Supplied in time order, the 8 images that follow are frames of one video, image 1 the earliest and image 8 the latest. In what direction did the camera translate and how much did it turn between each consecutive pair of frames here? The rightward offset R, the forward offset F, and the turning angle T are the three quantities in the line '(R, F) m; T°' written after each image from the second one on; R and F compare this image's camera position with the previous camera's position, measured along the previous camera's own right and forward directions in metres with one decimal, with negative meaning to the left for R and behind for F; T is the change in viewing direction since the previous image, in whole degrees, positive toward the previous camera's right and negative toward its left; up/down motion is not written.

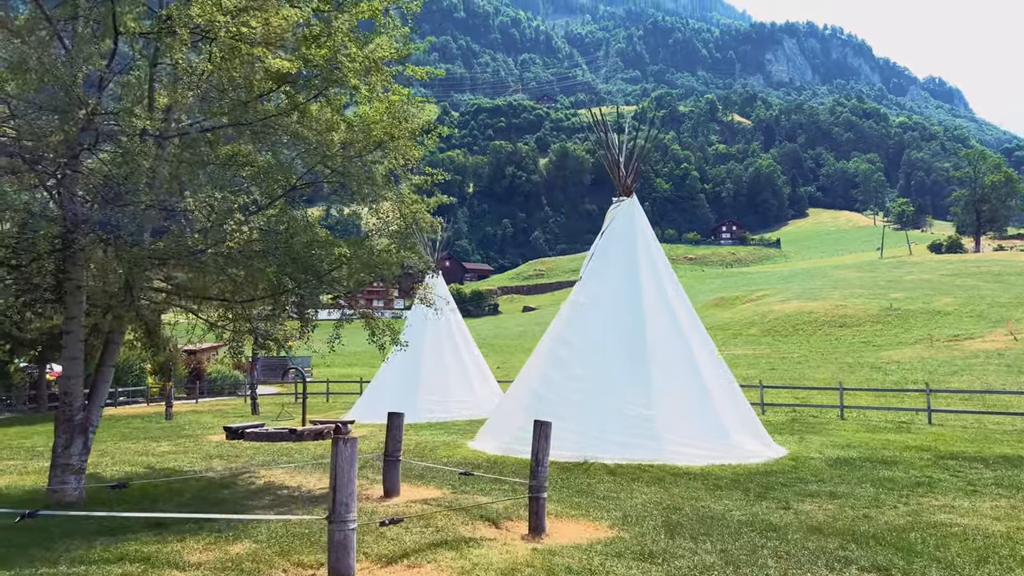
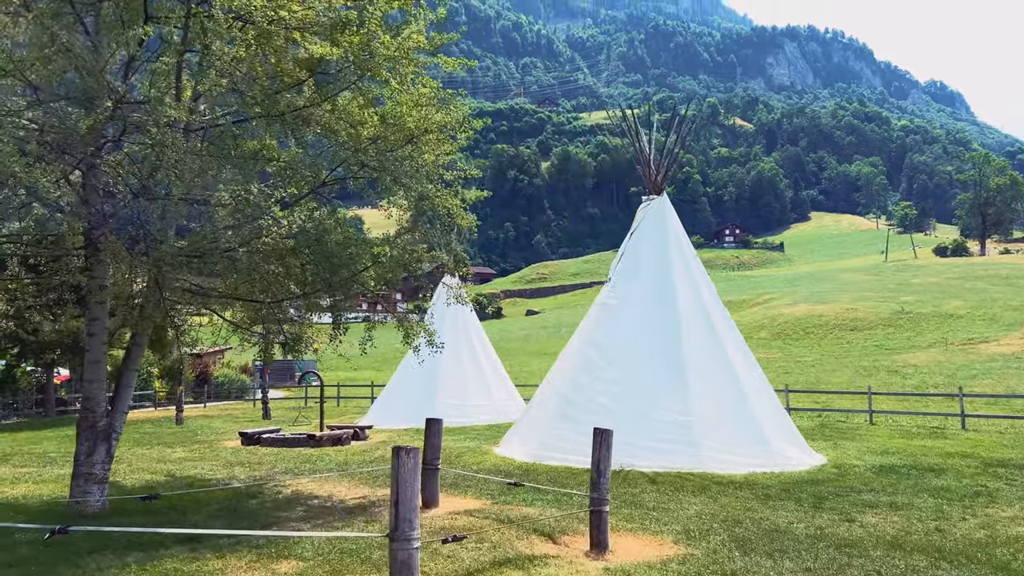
(-0.4, +0.4) m; 0°
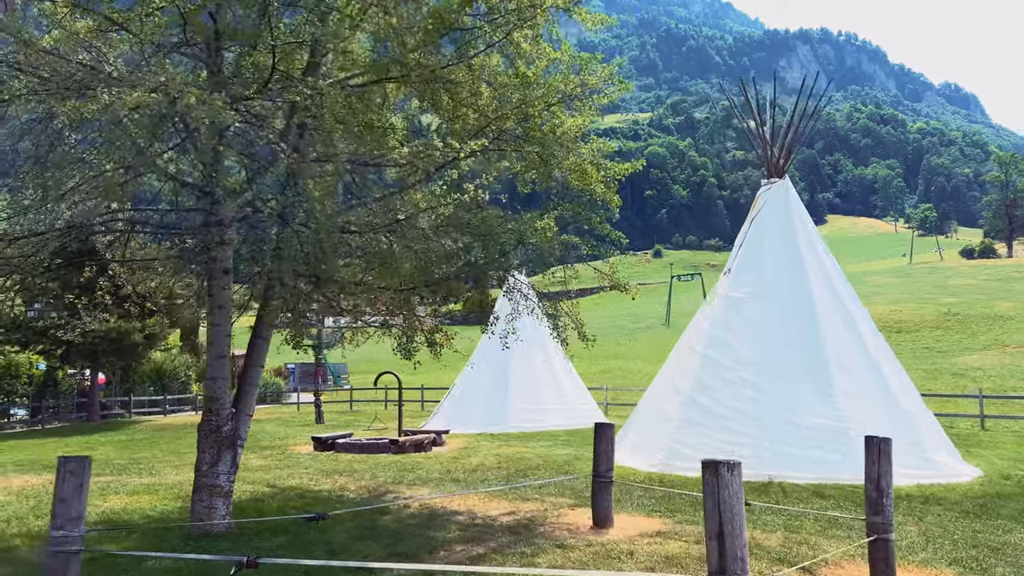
(-1.5, +1.0) m; -1°
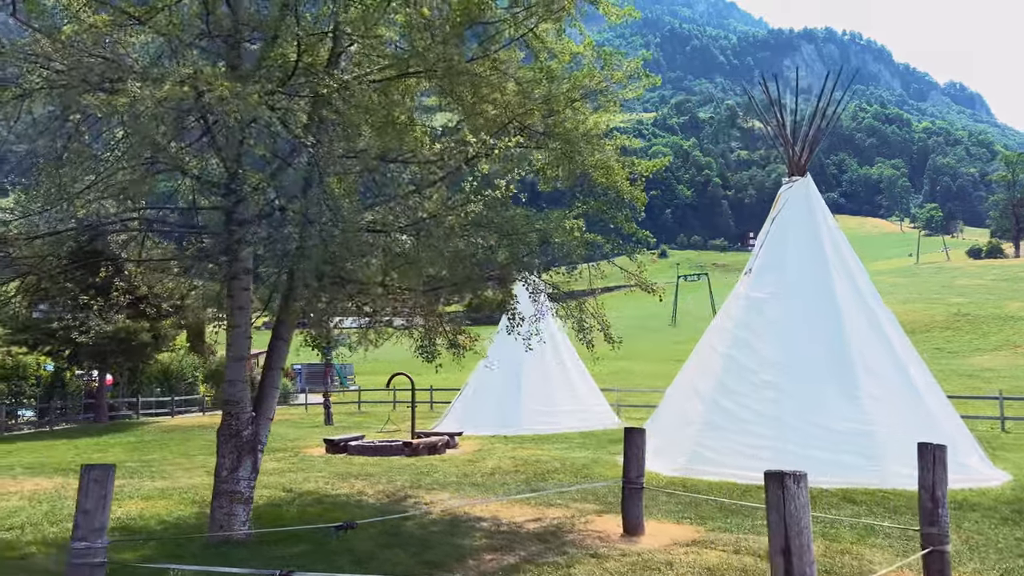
(-0.2, +0.2) m; 0°
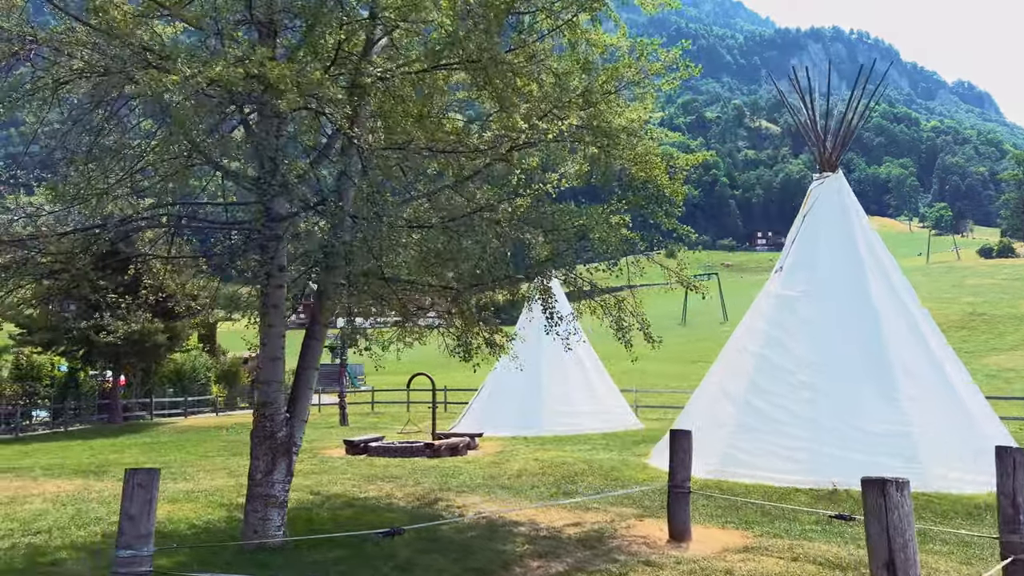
(-0.3, +0.2) m; 0°
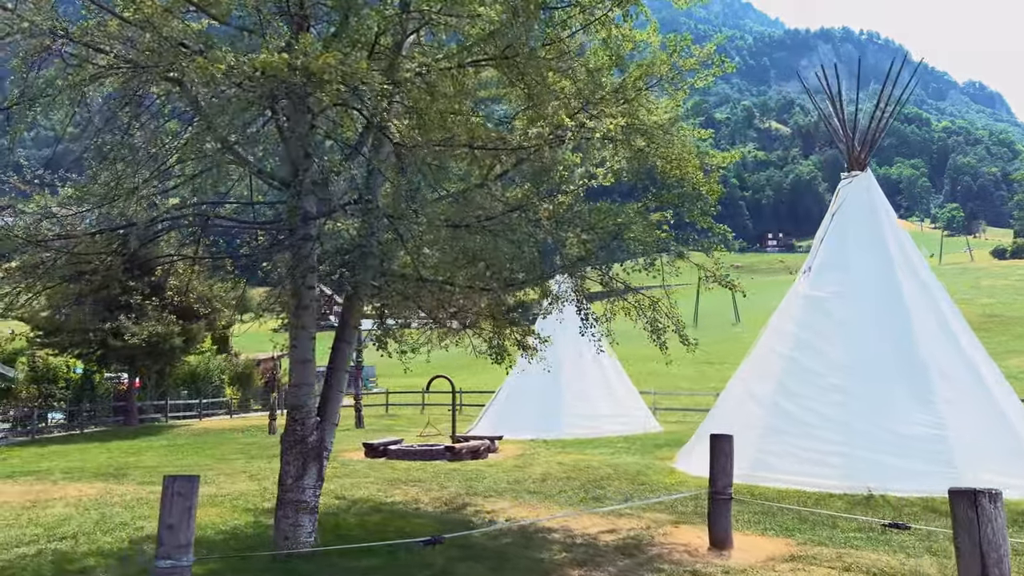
(-0.2, +0.2) m; -1°
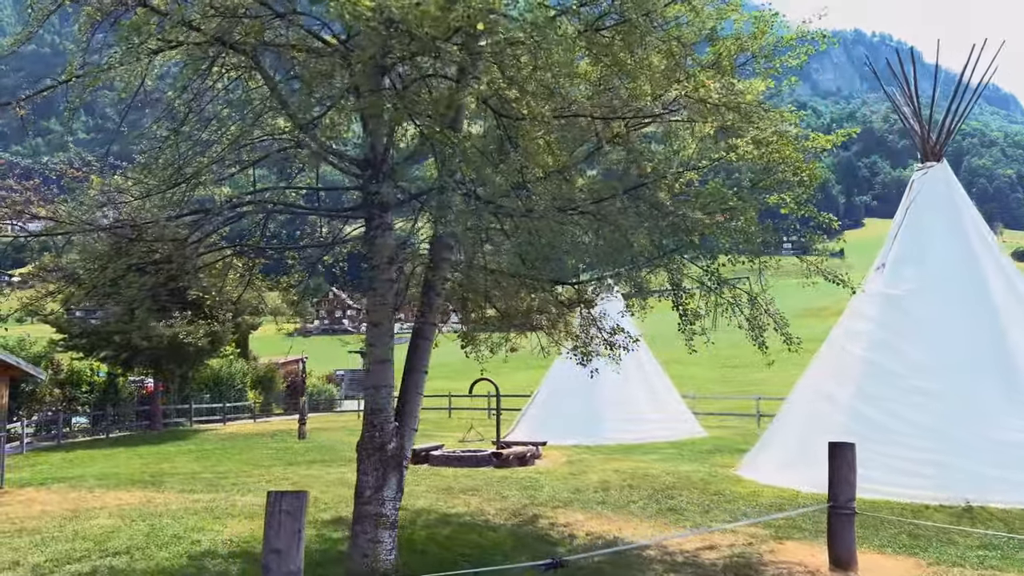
(-0.6, +0.5) m; -1°
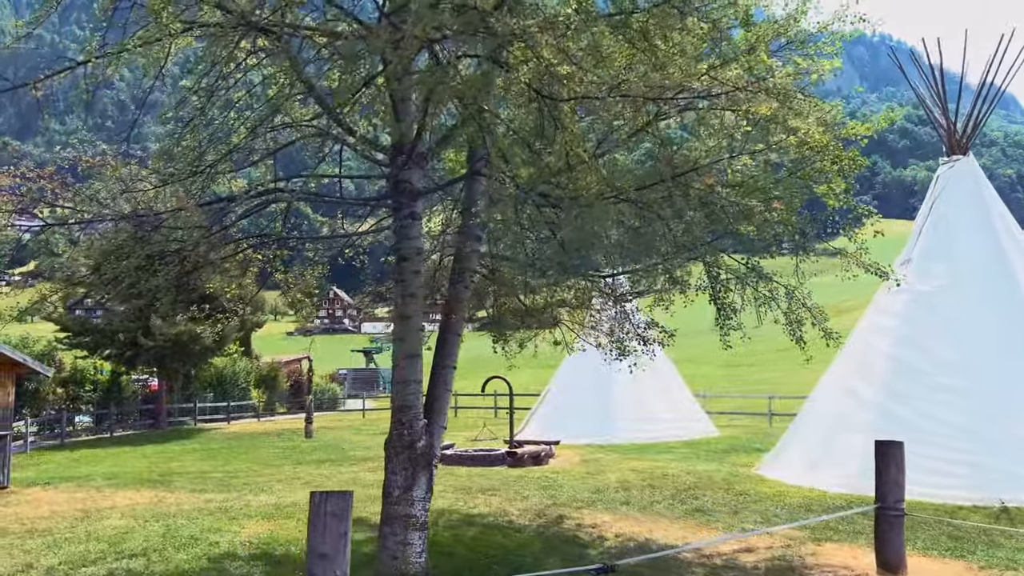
(-0.2, +0.2) m; 0°
